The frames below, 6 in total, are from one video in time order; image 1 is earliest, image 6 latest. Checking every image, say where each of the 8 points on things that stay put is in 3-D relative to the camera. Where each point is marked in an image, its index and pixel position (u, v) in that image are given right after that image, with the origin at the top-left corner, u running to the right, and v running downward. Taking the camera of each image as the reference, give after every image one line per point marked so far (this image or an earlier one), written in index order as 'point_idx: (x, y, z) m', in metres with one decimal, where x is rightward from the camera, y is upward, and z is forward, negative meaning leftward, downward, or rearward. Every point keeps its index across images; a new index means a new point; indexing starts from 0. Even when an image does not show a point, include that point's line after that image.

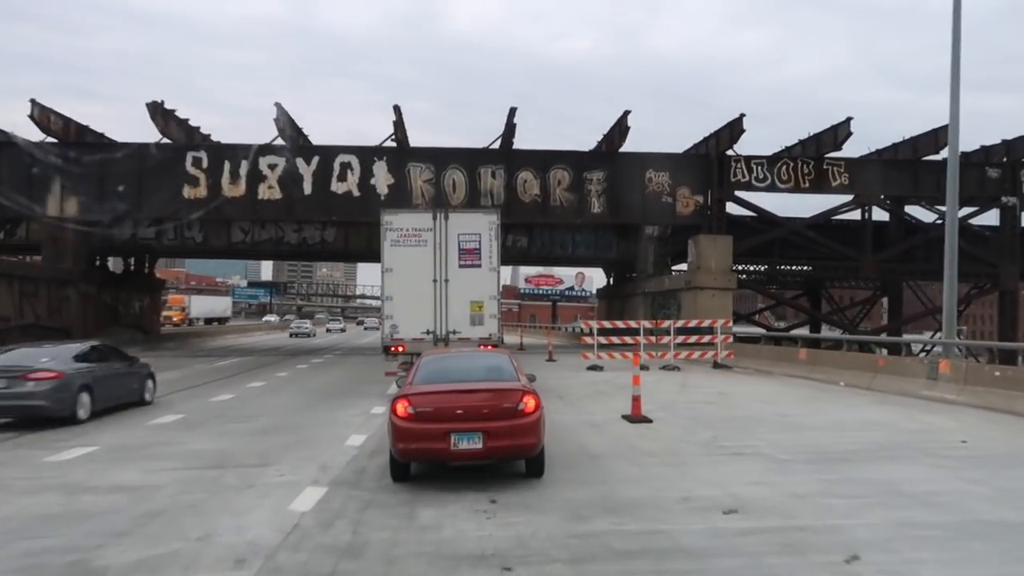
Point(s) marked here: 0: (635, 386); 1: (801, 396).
0: (+2.2, -1.8, +14.4) m
1: (+6.5, -2.5, +18.2) m
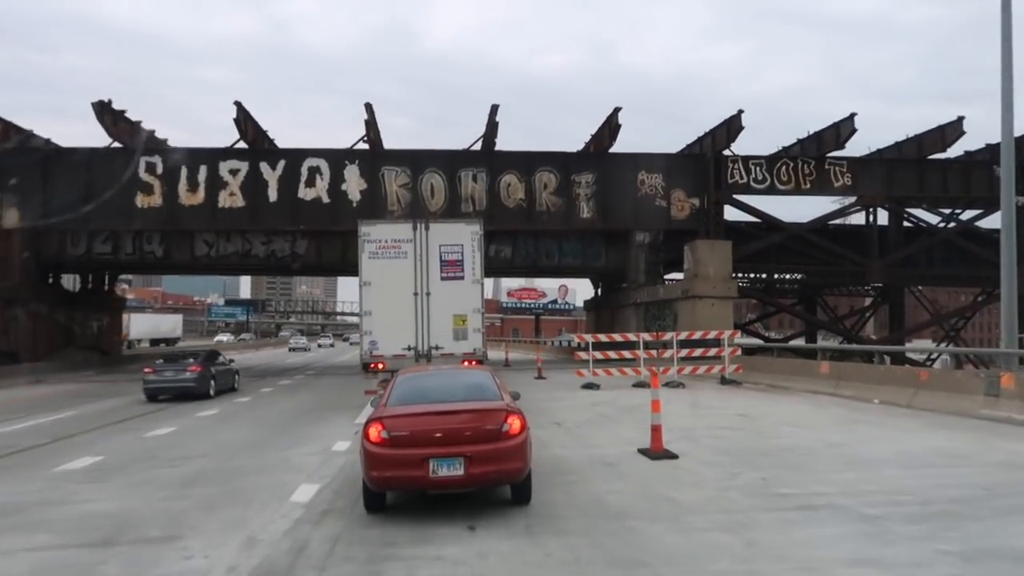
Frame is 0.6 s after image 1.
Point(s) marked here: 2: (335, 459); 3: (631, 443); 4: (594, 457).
0: (+2.1, -1.8, +11.7) m
1: (+6.3, -2.5, +15.6) m
2: (-2.8, -2.7, +12.8) m
3: (+1.9, -2.5, +12.9) m
4: (+1.2, -2.5, +11.9) m
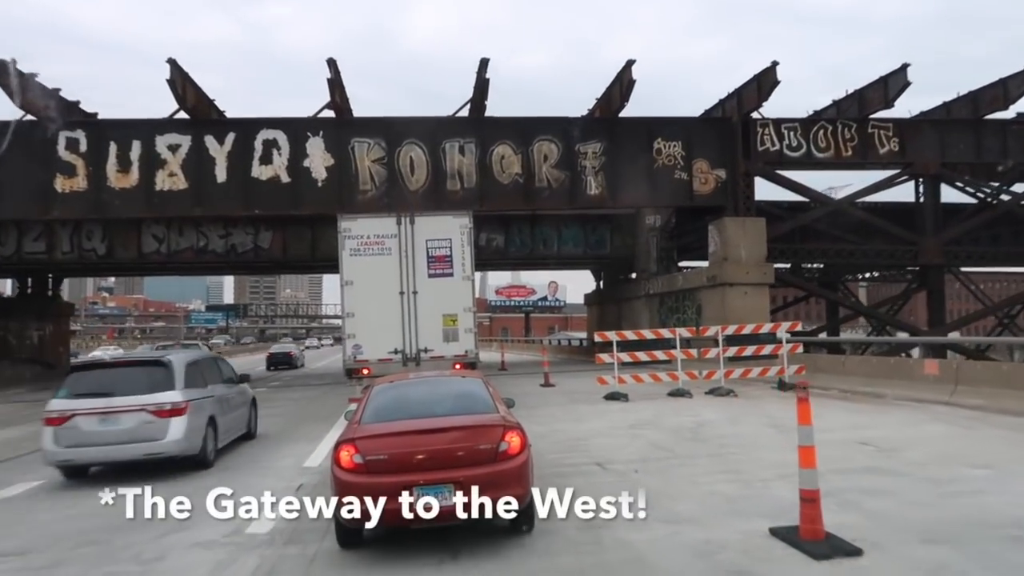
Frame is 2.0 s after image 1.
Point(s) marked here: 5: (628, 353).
0: (+2.4, -1.5, +6.6) m
1: (+6.6, -2.1, +10.5) m
2: (-2.5, -2.5, +7.5) m
3: (+2.2, -2.2, +7.7) m
4: (+1.6, -2.2, +6.7) m
5: (+2.9, -1.6, +20.0) m
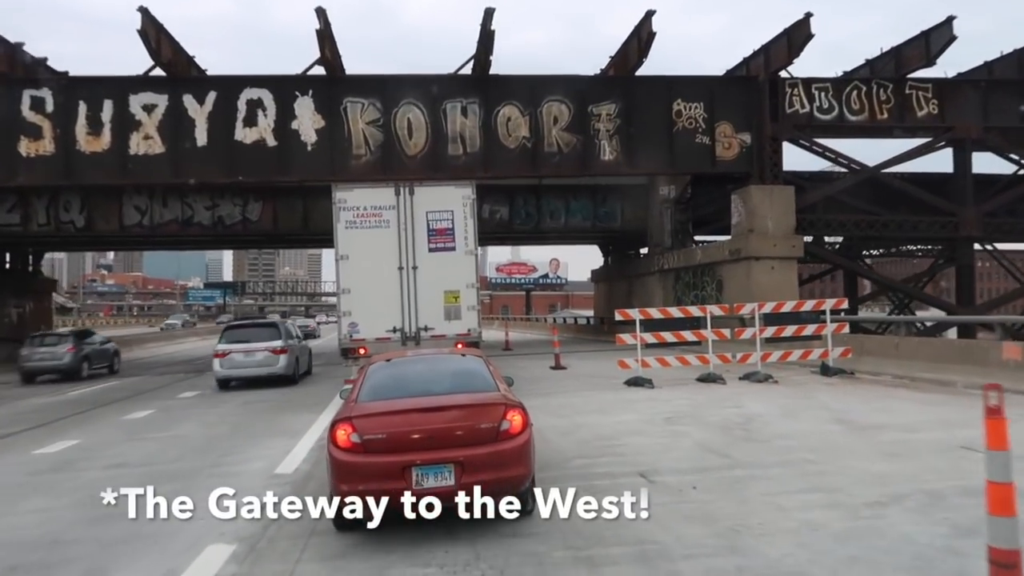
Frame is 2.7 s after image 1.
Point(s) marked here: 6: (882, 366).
0: (+2.6, -1.2, +4.3) m
1: (+6.8, -1.7, +8.3) m
2: (-2.3, -2.2, +5.3) m
3: (+2.5, -1.9, +5.5) m
4: (+1.8, -1.9, +4.5) m
5: (+3.1, -1.0, +17.8) m
6: (+8.0, -1.7, +17.3) m
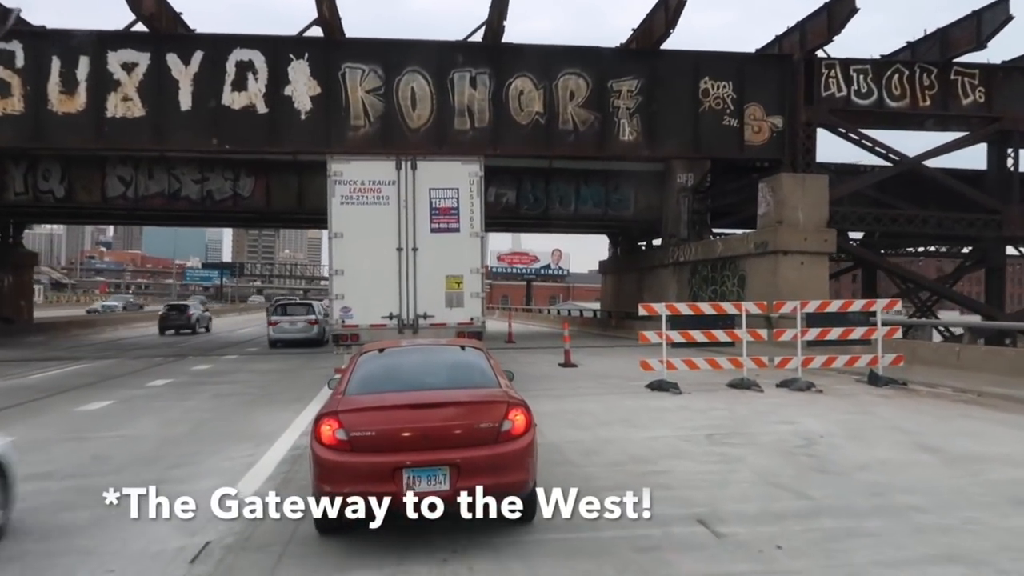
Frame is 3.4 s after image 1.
0: (+2.8, -1.2, +2.3) m
1: (+7.0, -1.8, +6.3) m
2: (-2.1, -2.1, +3.3) m
3: (+2.6, -1.9, +3.5) m
4: (+2.0, -1.9, +2.4) m
5: (+3.3, -0.9, +15.7) m
6: (+8.1, -1.7, +15.2) m
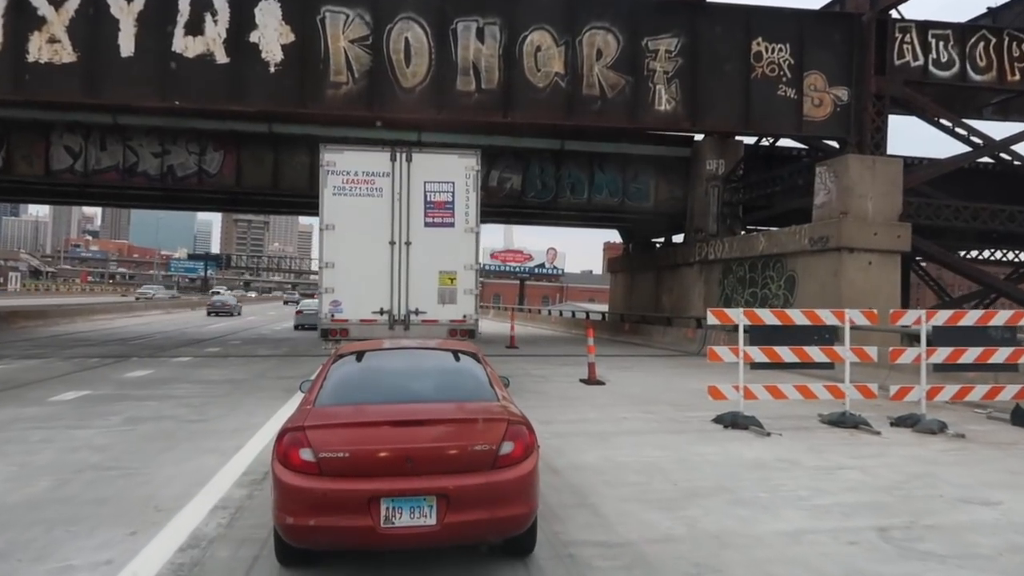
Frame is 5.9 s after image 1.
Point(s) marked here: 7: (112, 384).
0: (+3.3, -1.3, -1.9) m
1: (+7.4, -1.9, +2.2) m
2: (-1.7, -2.0, -0.9) m
3: (+3.1, -1.9, -0.7) m
4: (+2.4, -1.9, -1.7) m
5: (+3.6, -0.9, +11.6) m
6: (+8.4, -1.8, +11.1) m
7: (-8.2, -2.0, +16.6) m
